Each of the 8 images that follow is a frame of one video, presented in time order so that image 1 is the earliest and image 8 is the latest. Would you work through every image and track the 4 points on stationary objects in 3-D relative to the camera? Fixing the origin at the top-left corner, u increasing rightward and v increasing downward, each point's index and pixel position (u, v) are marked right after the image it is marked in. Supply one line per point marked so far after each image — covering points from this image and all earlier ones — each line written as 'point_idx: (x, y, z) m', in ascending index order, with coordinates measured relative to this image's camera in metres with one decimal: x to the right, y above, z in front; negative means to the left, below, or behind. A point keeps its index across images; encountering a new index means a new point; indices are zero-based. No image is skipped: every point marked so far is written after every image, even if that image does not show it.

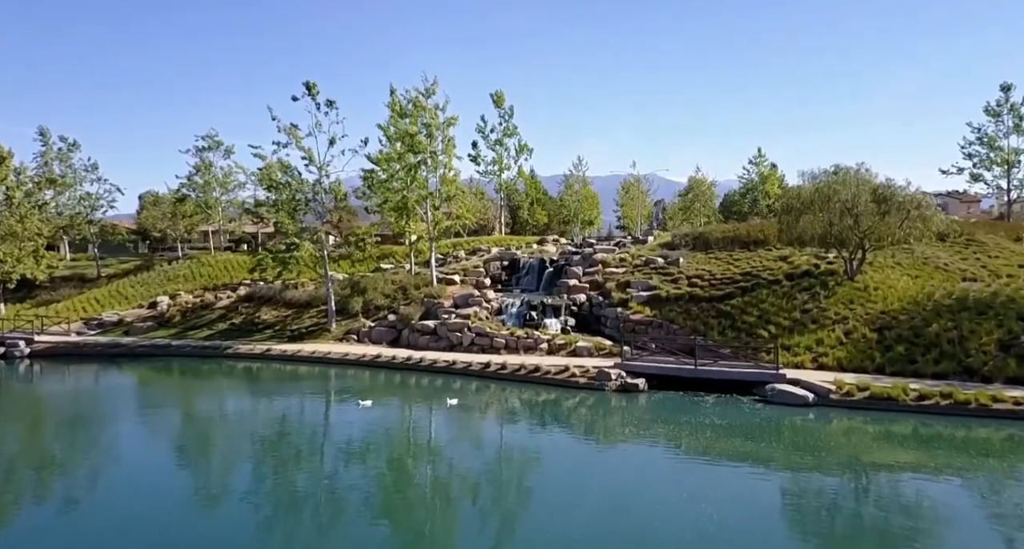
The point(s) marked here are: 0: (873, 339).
0: (+10.0, -1.8, +18.9) m
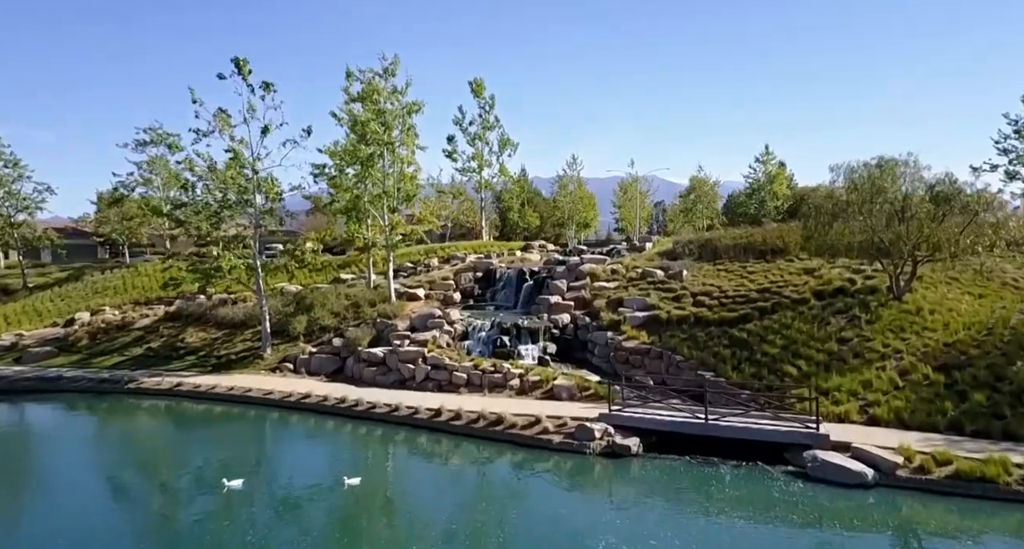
0: (+9.0, -2.3, +14.4) m
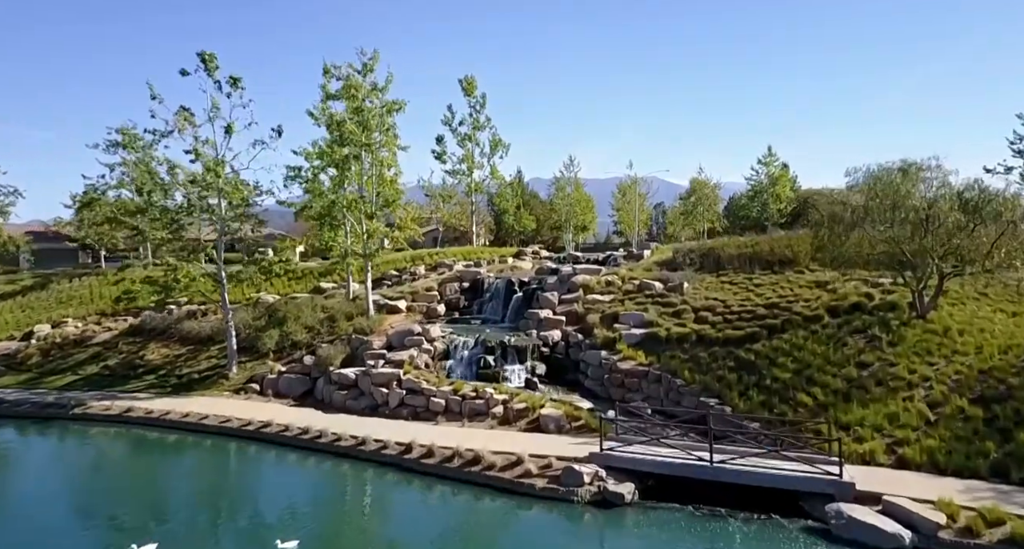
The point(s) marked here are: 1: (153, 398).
0: (+8.6, -2.7, +12.6) m
1: (-10.1, -3.5, +19.2) m
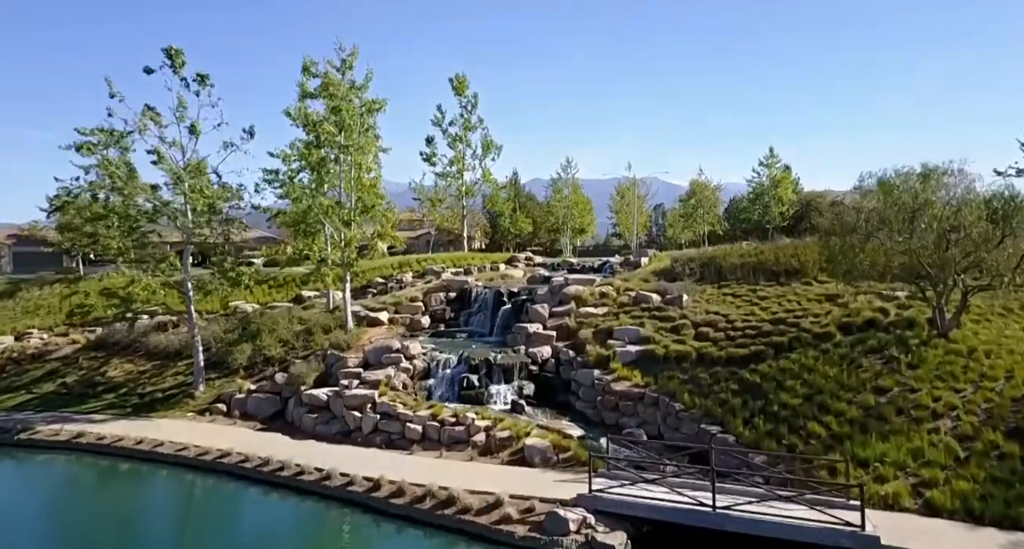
0: (+8.2, -3.0, +11.2) m
1: (-10.5, -3.8, +17.8) m
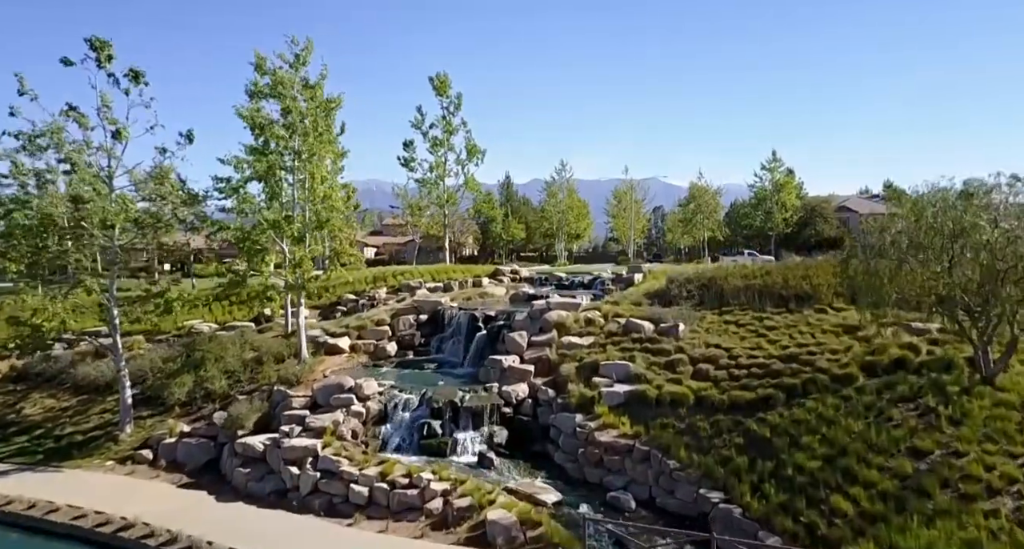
0: (+7.5, -3.6, +8.7) m
1: (-11.2, -4.4, +15.3) m
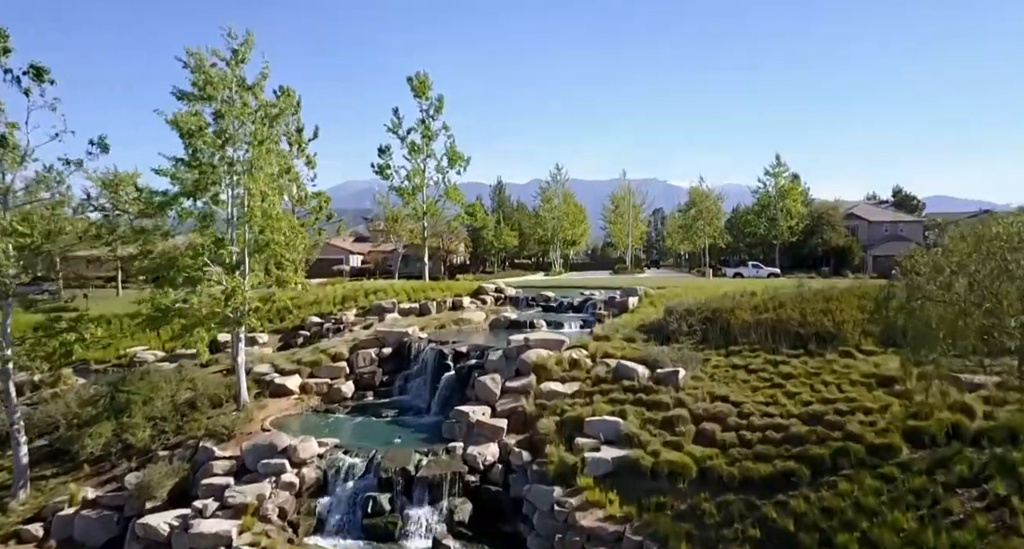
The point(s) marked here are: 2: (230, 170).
0: (+6.9, -4.4, +6.0) m
1: (-11.9, -5.2, +12.6) m
2: (-6.7, +2.5, +16.3) m
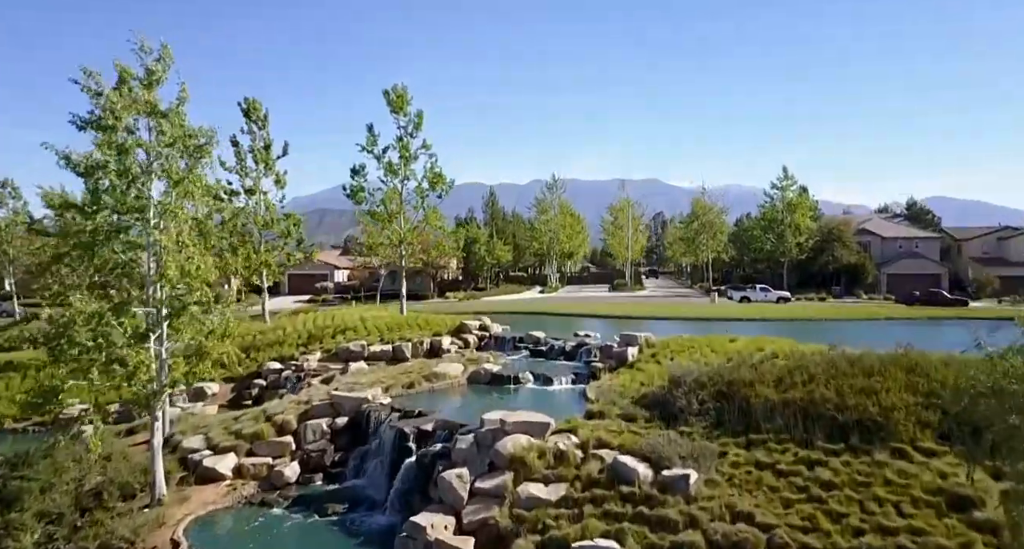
0: (+6.4, -5.7, +3.1) m
1: (-12.4, -6.5, +9.7) m
2: (-7.2, +1.2, +13.4) m
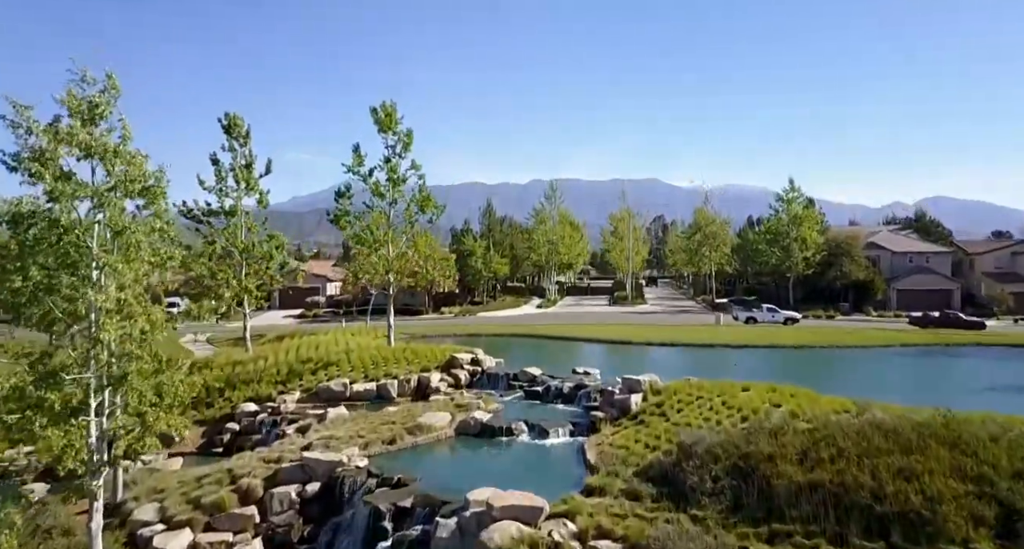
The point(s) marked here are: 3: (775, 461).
0: (+6.2, -6.8, +1.5) m
1: (-12.6, -7.6, +8.0) m
2: (-7.4, +0.1, +11.8) m
3: (+4.8, -3.3, +12.2) m
